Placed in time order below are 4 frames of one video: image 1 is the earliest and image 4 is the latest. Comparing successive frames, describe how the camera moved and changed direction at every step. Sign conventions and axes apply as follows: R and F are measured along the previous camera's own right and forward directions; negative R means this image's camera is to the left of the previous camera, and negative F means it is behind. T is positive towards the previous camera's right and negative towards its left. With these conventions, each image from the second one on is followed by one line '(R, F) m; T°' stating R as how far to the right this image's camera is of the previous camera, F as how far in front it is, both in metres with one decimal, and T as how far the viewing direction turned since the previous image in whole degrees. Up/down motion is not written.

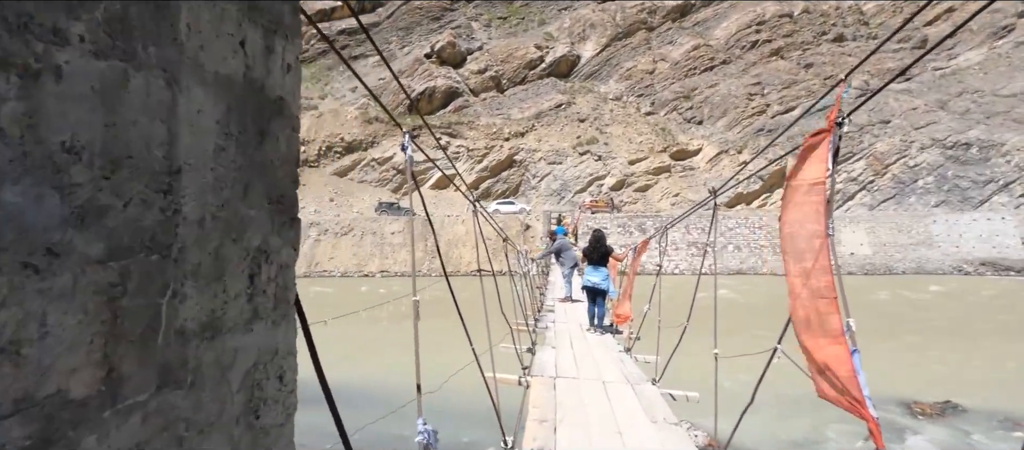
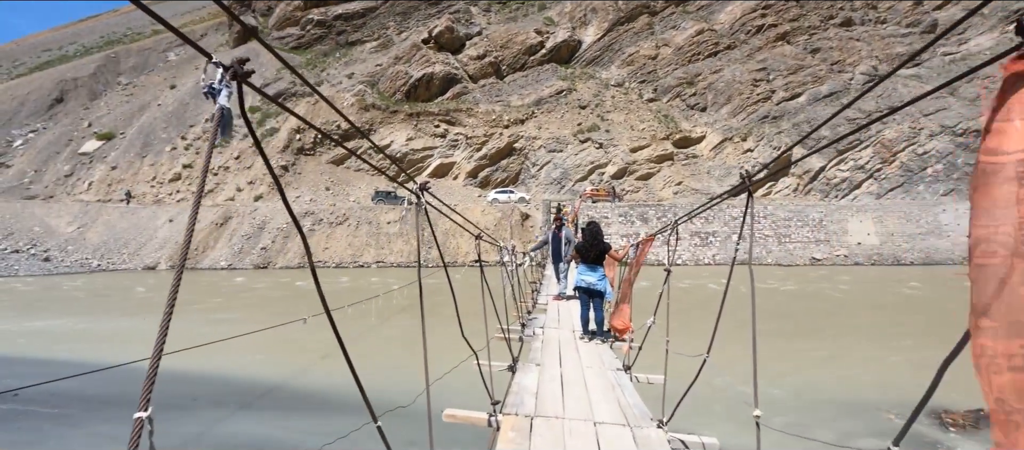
(+0.1, +0.5) m; 0°
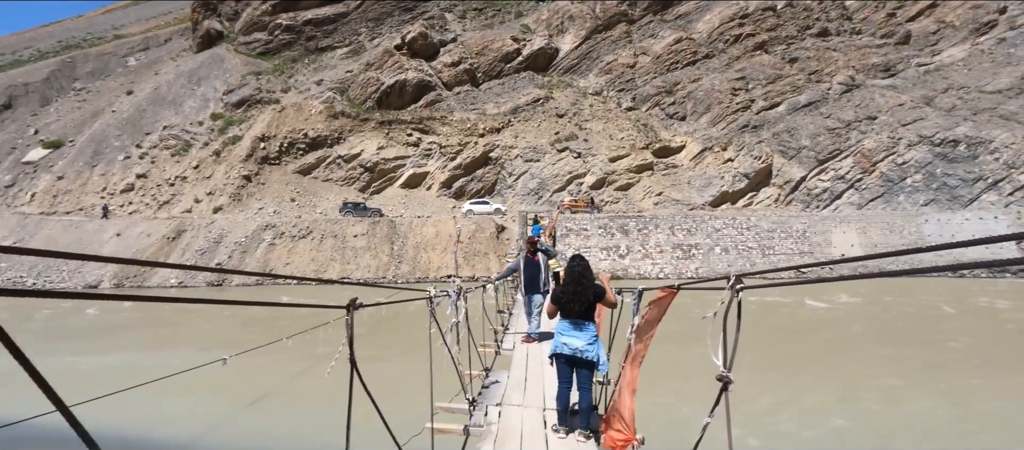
(+0.1, +1.0) m; +2°
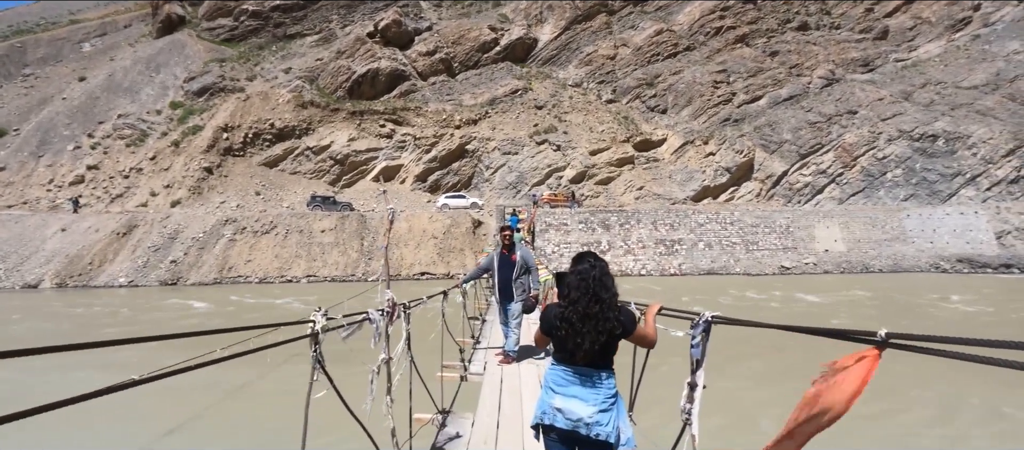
(0.0, +0.9) m; +2°
